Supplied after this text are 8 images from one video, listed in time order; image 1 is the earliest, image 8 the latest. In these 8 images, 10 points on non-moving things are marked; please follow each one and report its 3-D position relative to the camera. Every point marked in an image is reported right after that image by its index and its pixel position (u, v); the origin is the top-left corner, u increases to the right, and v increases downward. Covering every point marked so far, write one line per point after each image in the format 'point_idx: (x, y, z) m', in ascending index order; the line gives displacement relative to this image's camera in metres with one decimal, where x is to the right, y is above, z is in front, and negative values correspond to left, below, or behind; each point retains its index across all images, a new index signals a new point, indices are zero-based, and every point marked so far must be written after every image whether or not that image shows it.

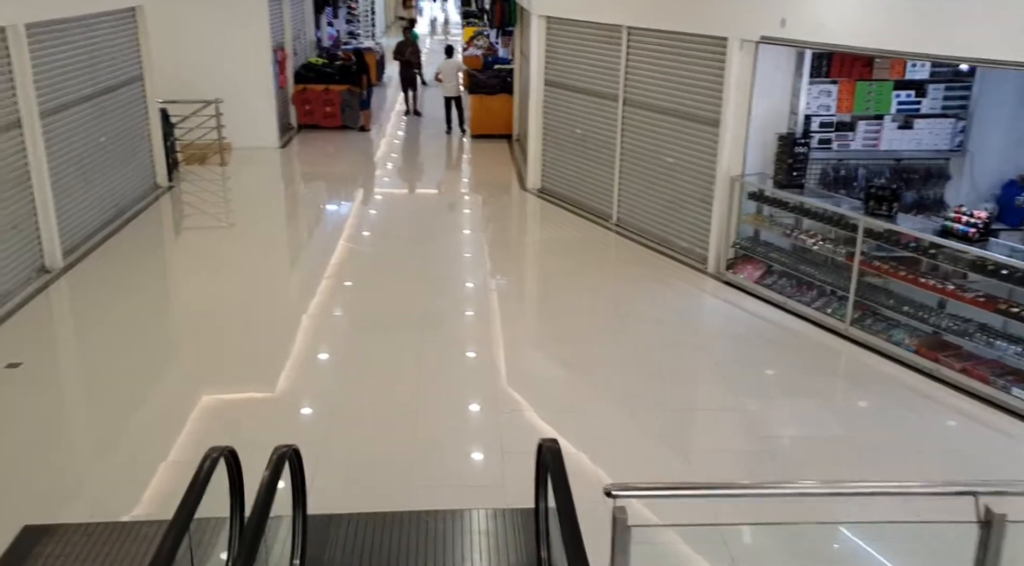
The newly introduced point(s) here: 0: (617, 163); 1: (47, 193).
0: (+1.1, +1.2, +8.6) m
1: (-3.8, +0.7, +7.1) m
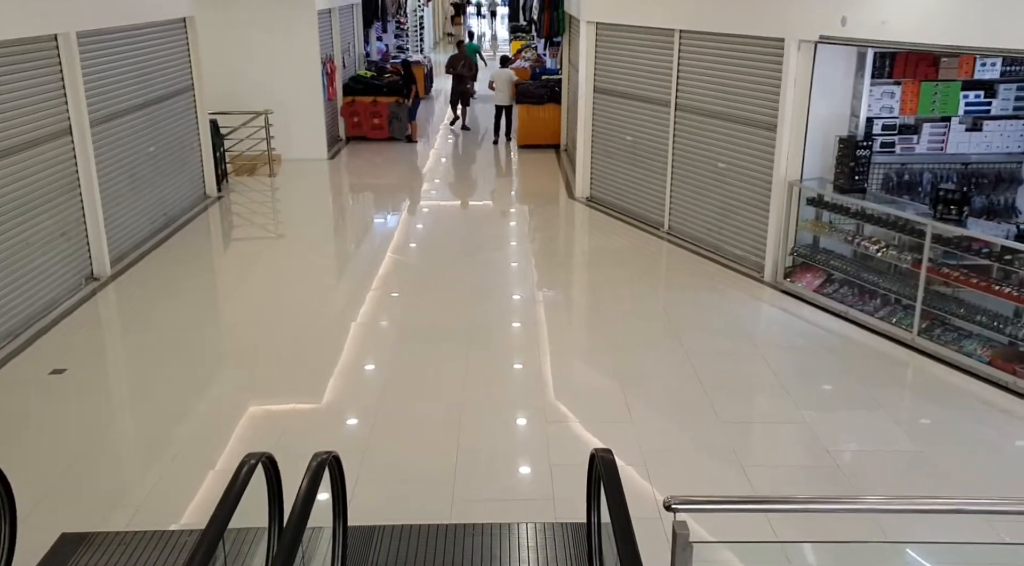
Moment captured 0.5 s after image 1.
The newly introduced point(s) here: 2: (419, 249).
0: (+1.5, +1.1, +8.4) m
1: (-3.4, +0.7, +7.1) m
2: (-0.9, +0.3, +8.5) m
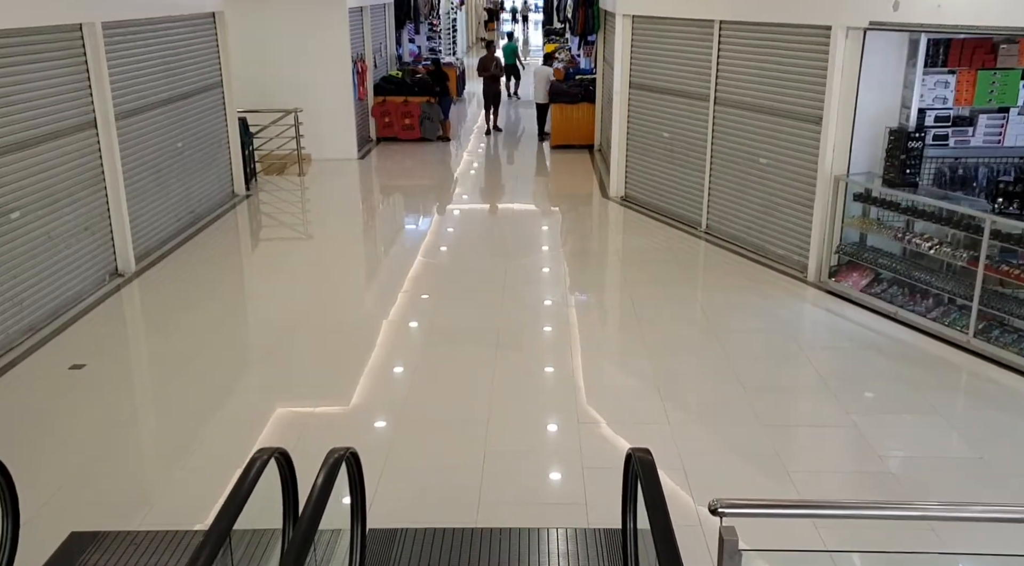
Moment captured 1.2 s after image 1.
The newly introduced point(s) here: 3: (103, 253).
0: (+1.8, +1.1, +8.1) m
1: (-3.2, +0.7, +7.0) m
2: (-0.6, +0.3, +8.3) m
3: (-3.3, +0.3, +6.9) m
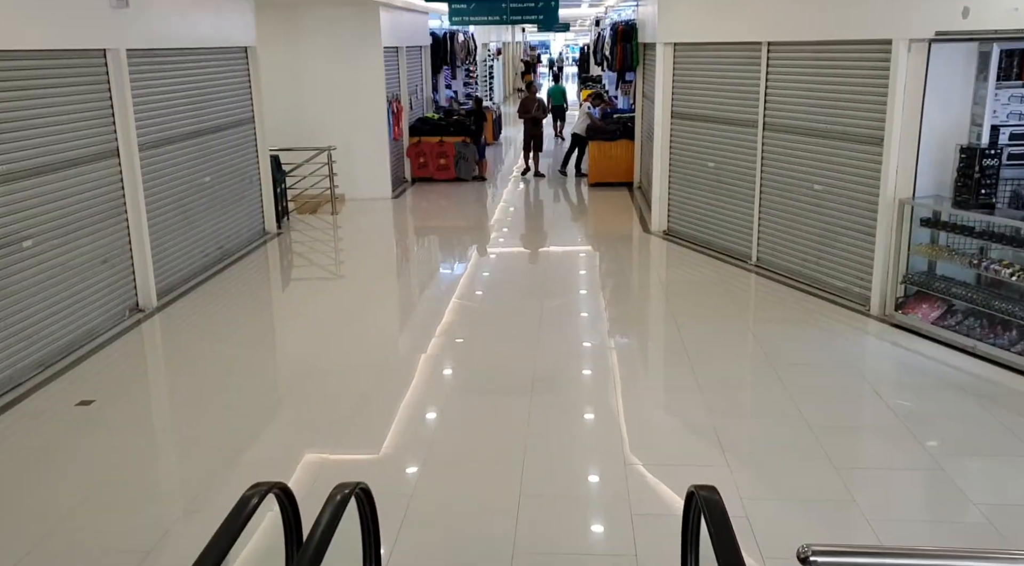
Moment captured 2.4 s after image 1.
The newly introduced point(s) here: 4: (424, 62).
0: (+2.2, +0.8, +7.7) m
1: (-2.9, +0.4, +6.8) m
2: (-0.2, -0.1, +7.9) m
3: (-3.0, 0.0, +6.6) m
4: (-1.5, +3.8, +14.8) m
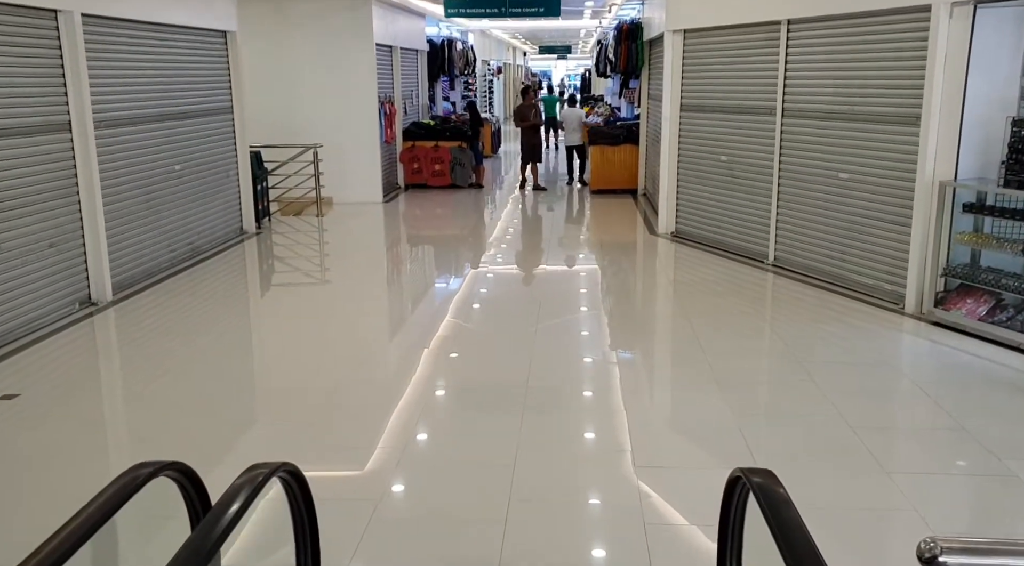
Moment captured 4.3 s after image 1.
0: (+2.1, +0.8, +7.1) m
1: (-2.9, +0.5, +6.1) m
2: (-0.3, -0.1, +7.2) m
3: (-3.0, +0.1, +6.0) m
4: (-1.5, +3.6, +14.3) m
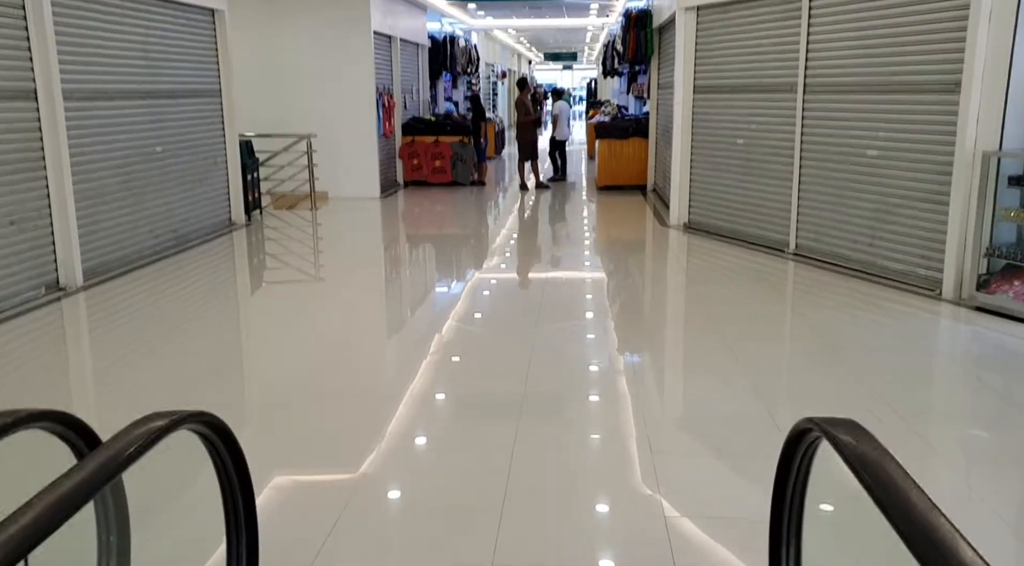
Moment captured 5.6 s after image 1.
0: (+2.2, +0.8, +6.6) m
1: (-2.9, +0.6, +5.7) m
2: (-0.3, 0.0, +6.8) m
3: (-3.0, +0.2, +5.5) m
4: (-1.5, +3.5, +13.9) m
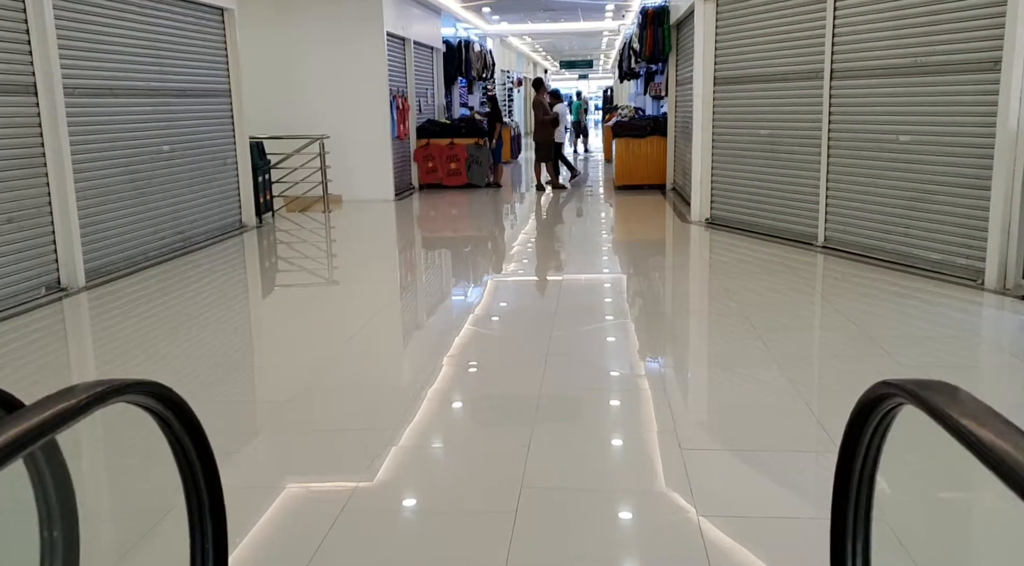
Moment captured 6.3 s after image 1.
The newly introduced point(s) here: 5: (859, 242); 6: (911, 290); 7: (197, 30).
0: (+2.3, +0.9, +6.3) m
1: (-2.8, +0.6, +5.5) m
2: (-0.1, 0.0, +6.5) m
3: (-2.9, +0.2, +5.4) m
4: (-1.2, +3.4, +13.7) m
5: (+2.4, +0.3, +6.1) m
6: (+2.4, -0.1, +5.1) m
7: (-2.7, +2.1, +7.3) m
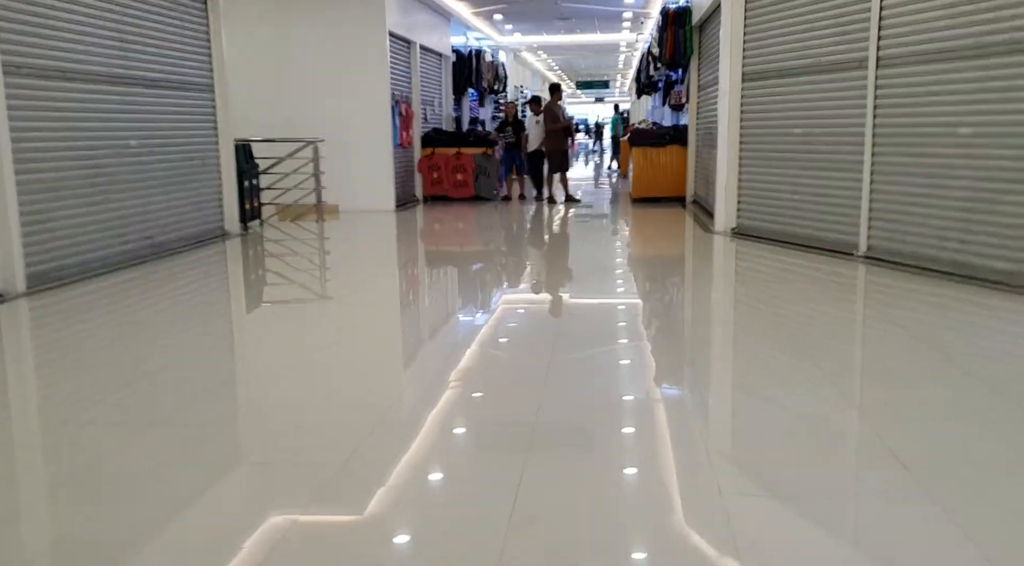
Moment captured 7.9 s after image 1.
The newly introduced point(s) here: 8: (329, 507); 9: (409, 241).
0: (+2.3, +0.8, +5.6) m
1: (-2.8, +0.6, +4.9) m
2: (-0.1, -0.1, +5.8) m
3: (-2.9, +0.1, +4.7) m
4: (-1.0, +3.2, +13.1) m
5: (+2.4, +0.2, +5.3) m
6: (+2.3, -0.1, +4.3) m
7: (-2.6, +2.0, +6.7) m
8: (-0.7, -0.7, +2.7) m
9: (-1.1, +0.5, +8.6) m
